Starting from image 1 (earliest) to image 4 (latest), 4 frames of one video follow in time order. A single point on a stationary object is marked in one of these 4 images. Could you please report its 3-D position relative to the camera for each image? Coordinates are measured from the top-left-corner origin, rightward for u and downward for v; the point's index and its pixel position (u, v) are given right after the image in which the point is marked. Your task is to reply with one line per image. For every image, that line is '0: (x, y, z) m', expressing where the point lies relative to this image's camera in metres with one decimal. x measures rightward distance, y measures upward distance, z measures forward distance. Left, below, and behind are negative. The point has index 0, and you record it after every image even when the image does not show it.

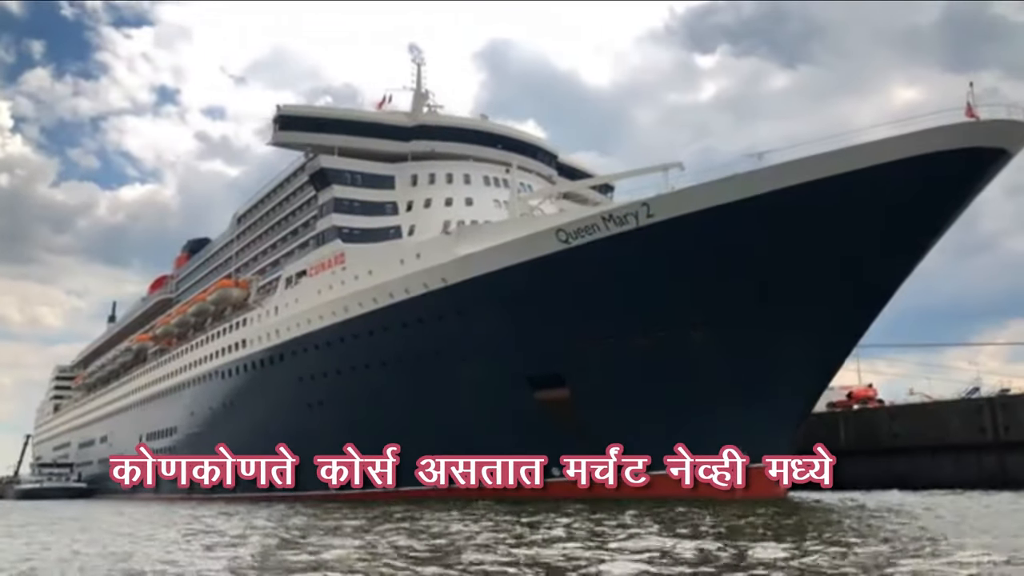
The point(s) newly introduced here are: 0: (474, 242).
0: (-0.7, +0.9, +17.1) m
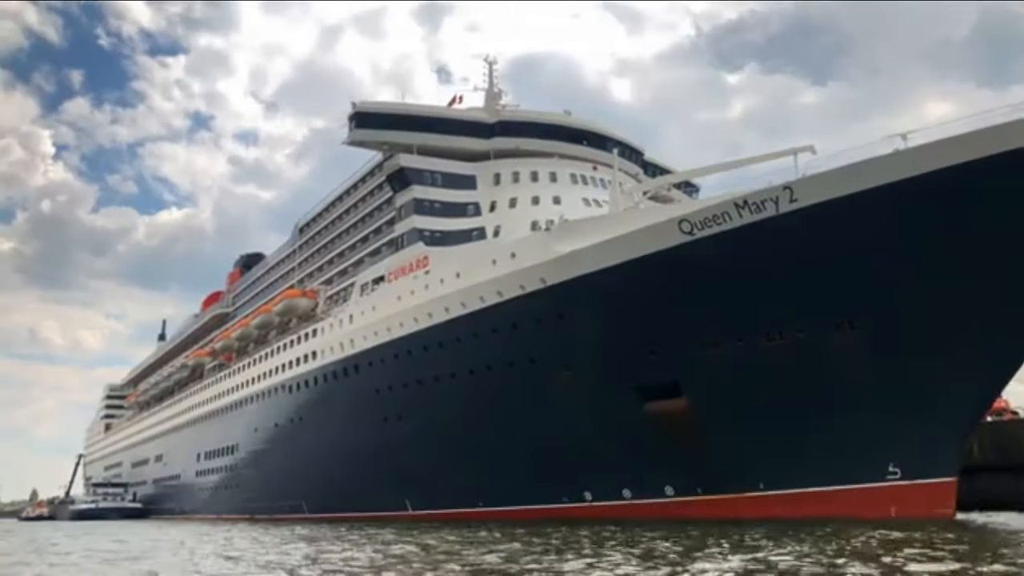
0: (+1.2, +0.9, +15.8) m
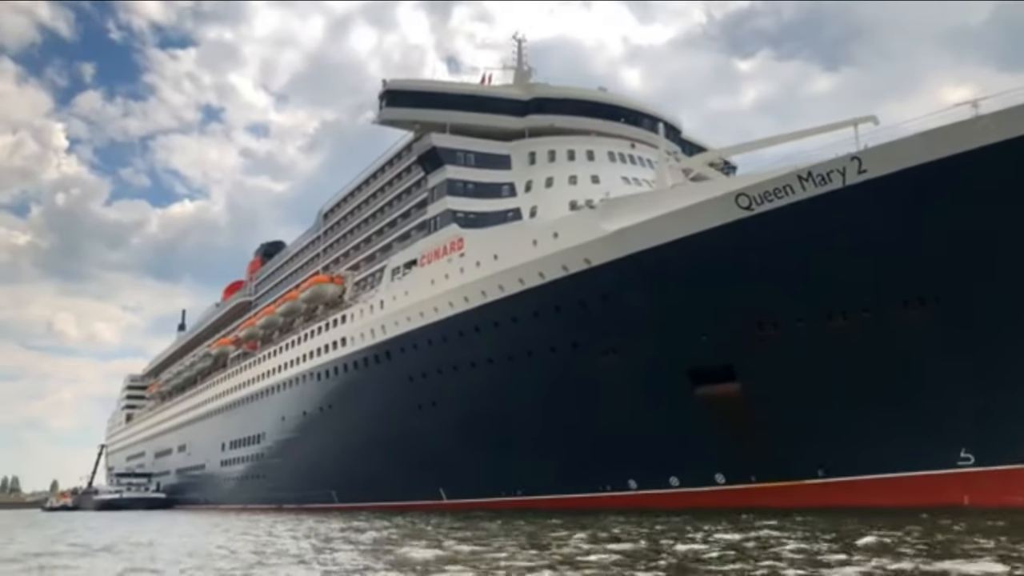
0: (+2.0, +1.3, +15.2) m
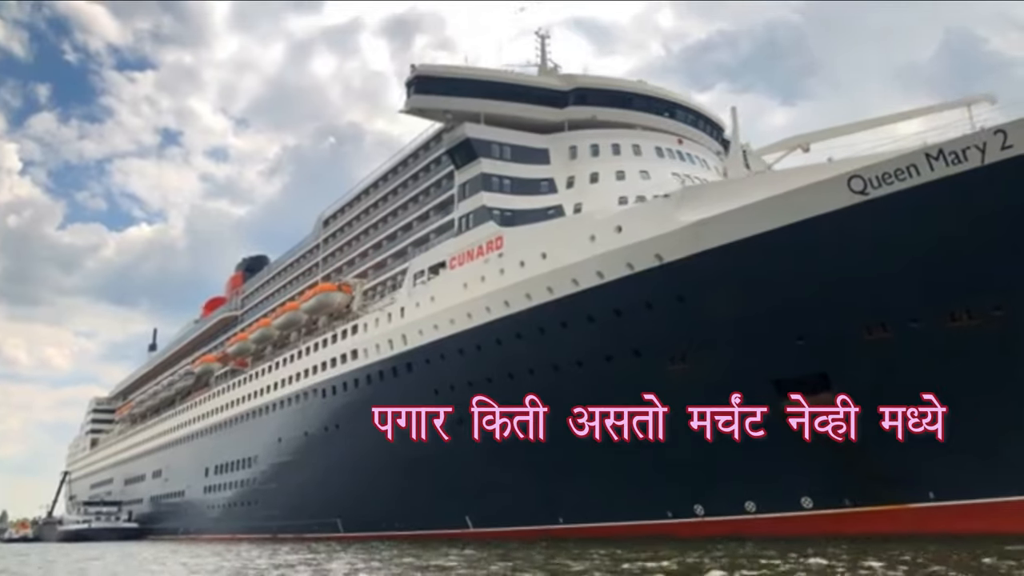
0: (+2.9, +1.3, +13.7) m
